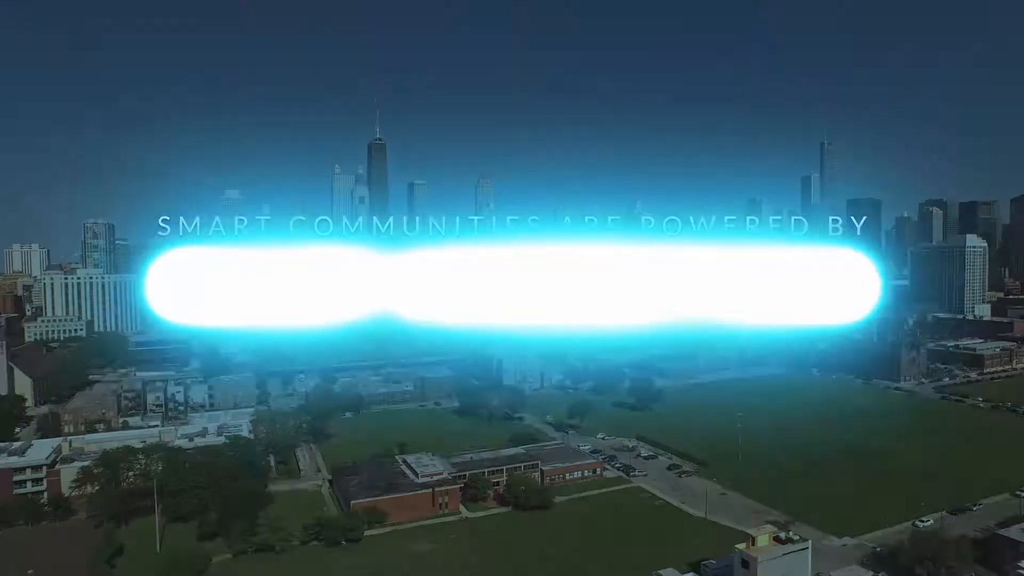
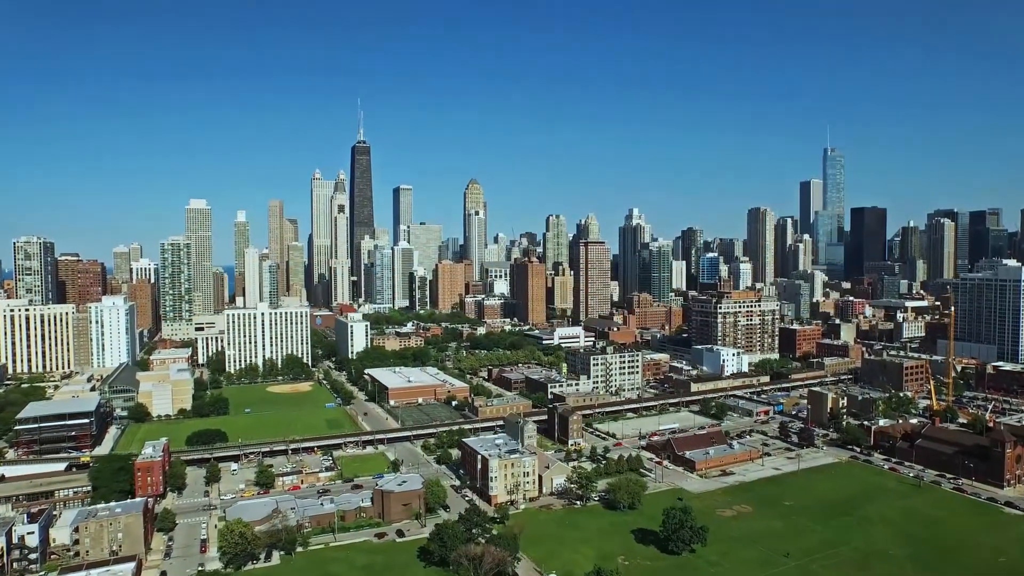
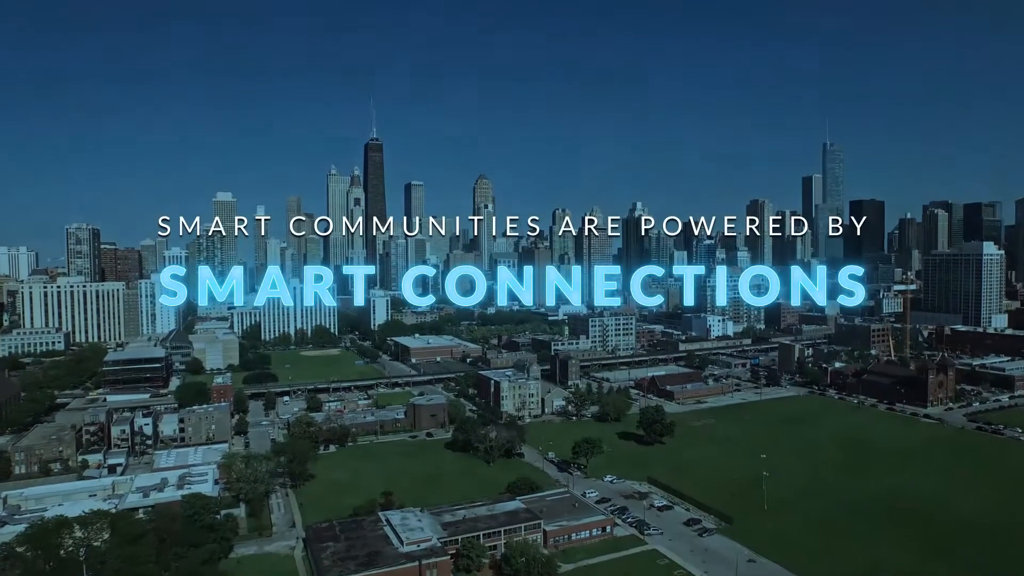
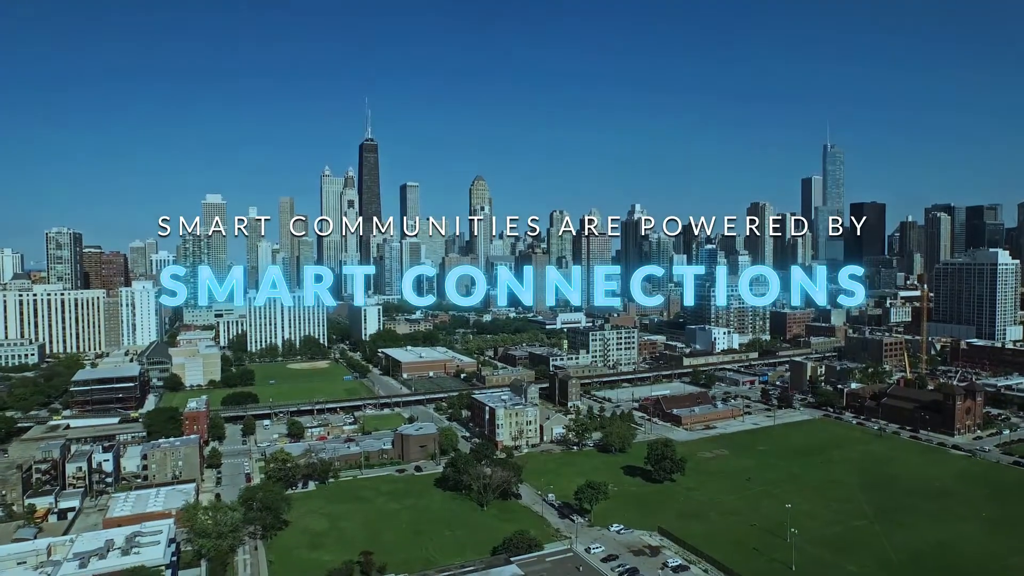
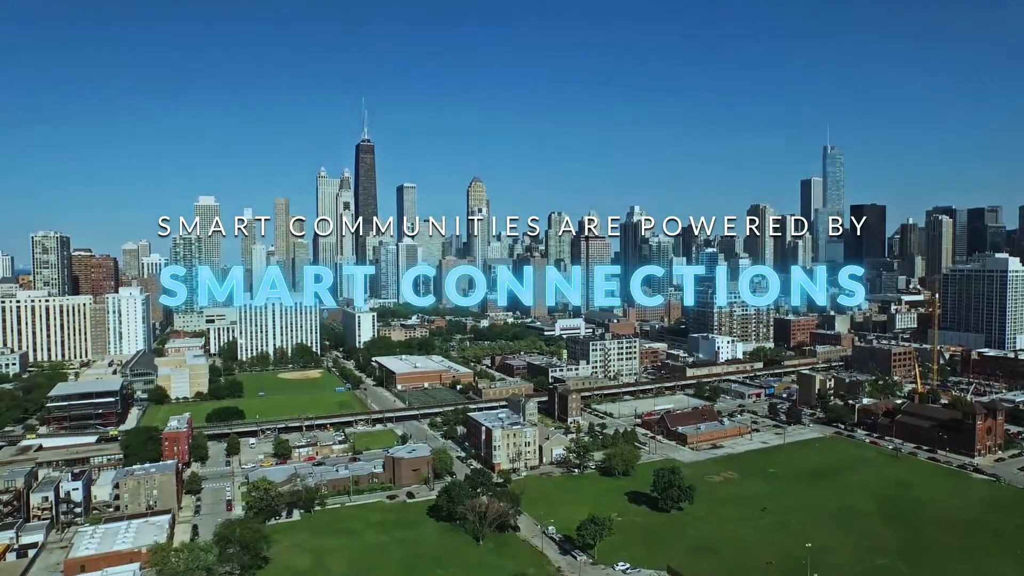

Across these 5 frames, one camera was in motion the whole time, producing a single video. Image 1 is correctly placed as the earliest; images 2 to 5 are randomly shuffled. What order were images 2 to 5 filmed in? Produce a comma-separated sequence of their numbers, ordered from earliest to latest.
3, 4, 5, 2
